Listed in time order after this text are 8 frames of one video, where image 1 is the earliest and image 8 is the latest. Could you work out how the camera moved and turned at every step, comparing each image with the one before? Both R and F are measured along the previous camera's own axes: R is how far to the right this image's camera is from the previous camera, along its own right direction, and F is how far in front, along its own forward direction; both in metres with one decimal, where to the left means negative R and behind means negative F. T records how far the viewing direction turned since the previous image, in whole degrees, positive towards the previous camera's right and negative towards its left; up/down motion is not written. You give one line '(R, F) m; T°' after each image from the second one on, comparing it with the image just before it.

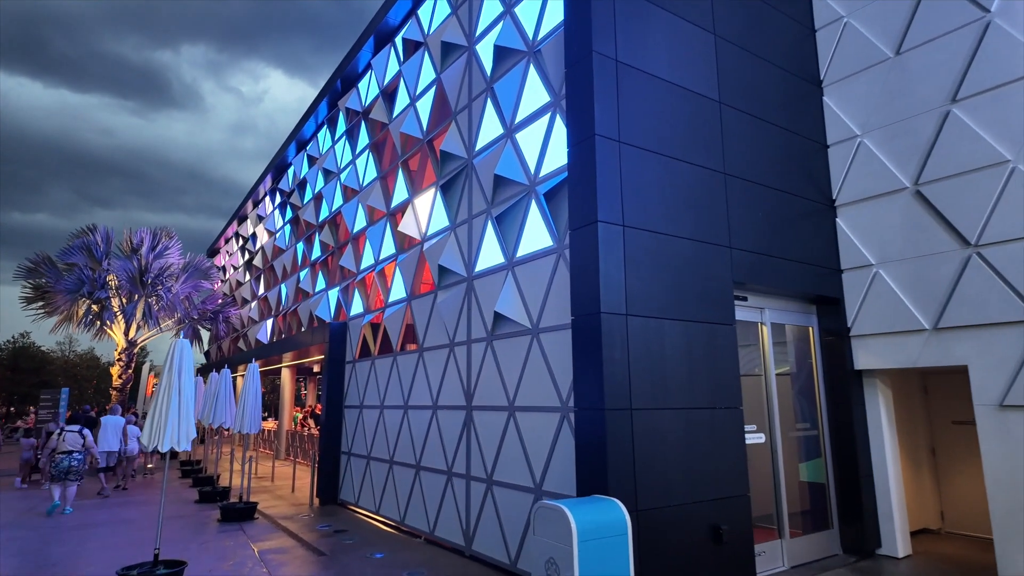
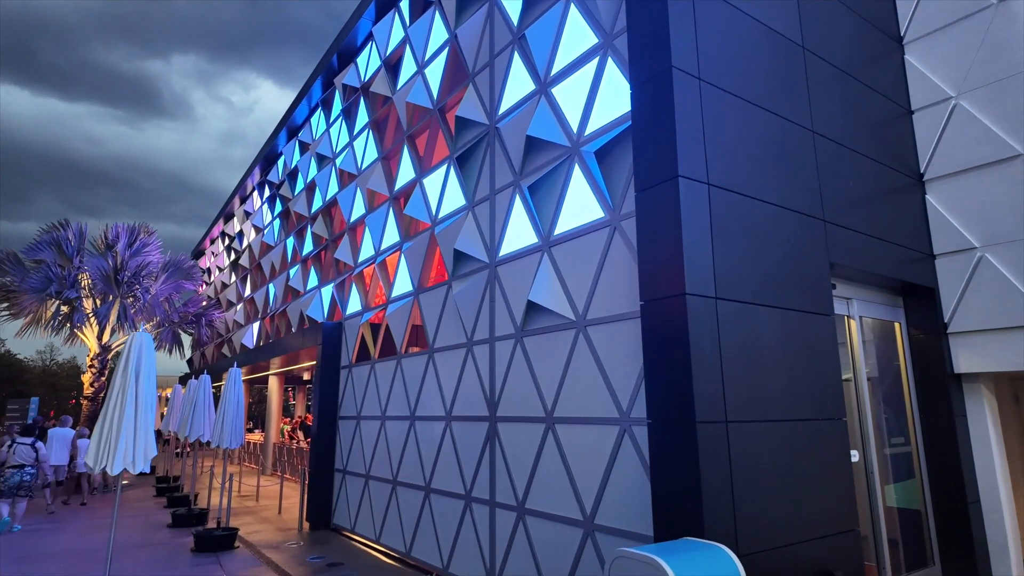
(-0.6, +1.8) m; +1°
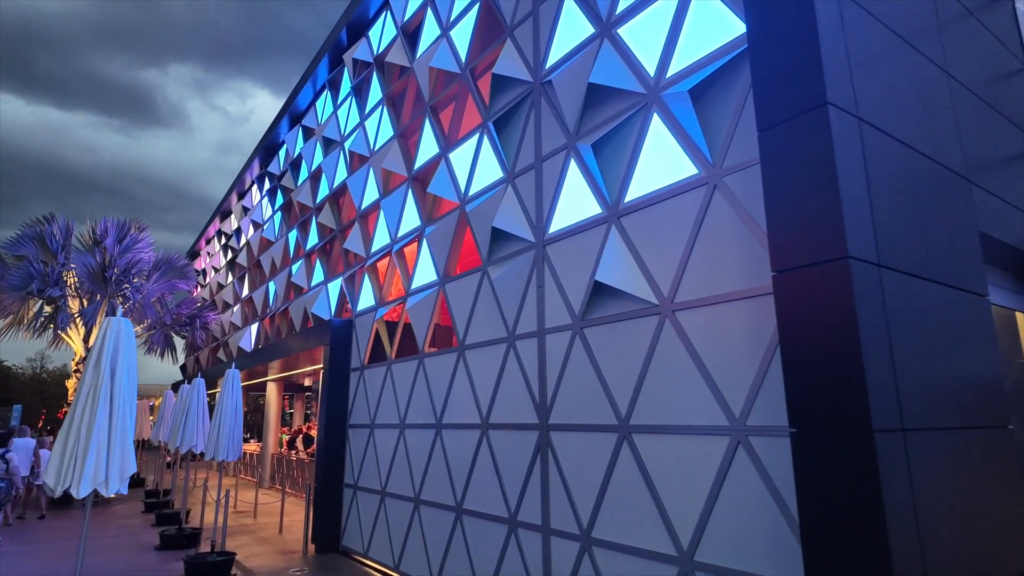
(-0.7, +1.5) m; 0°
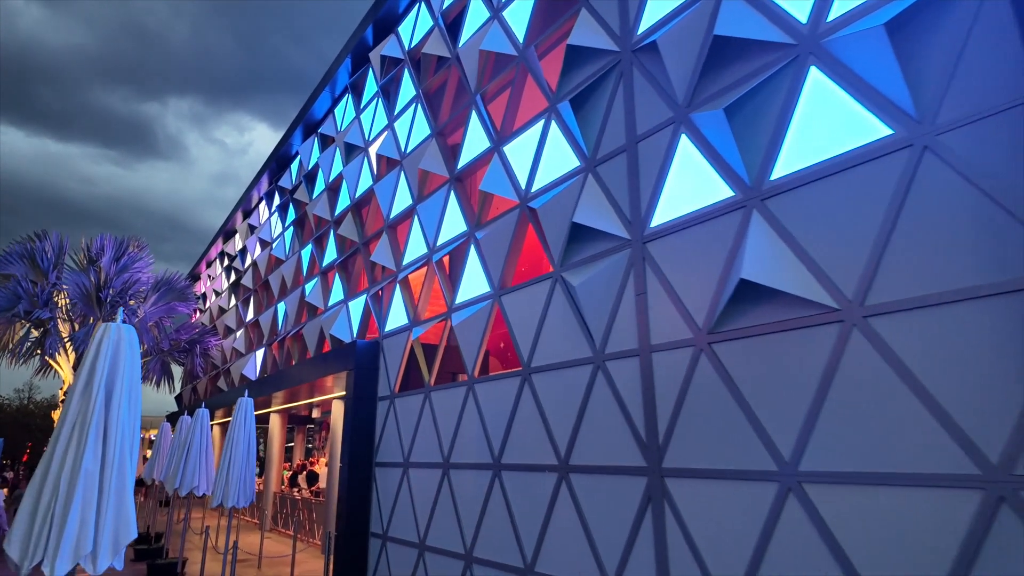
(-1.1, +1.6) m; 0°
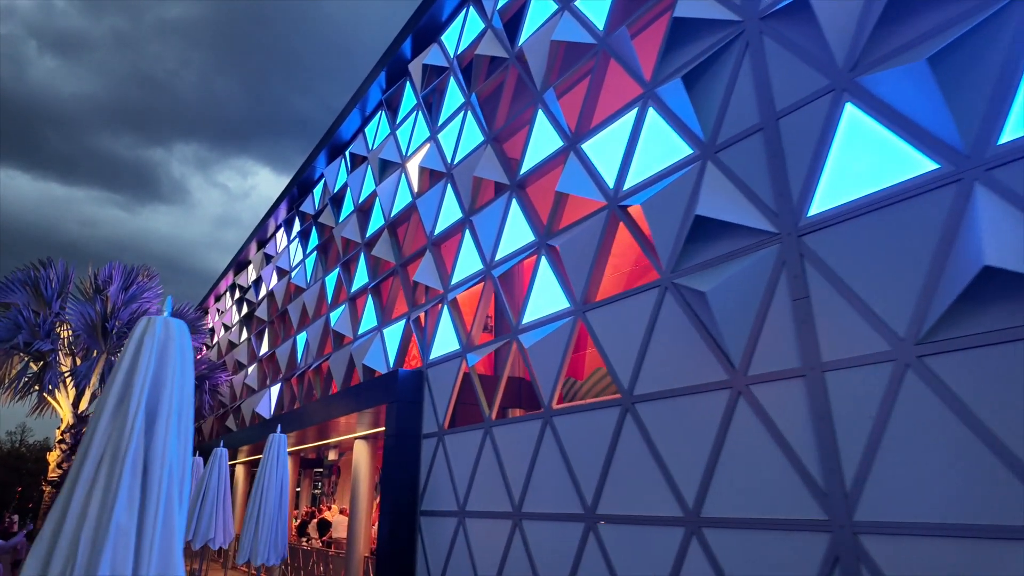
(-1.1, +1.3) m; 0°
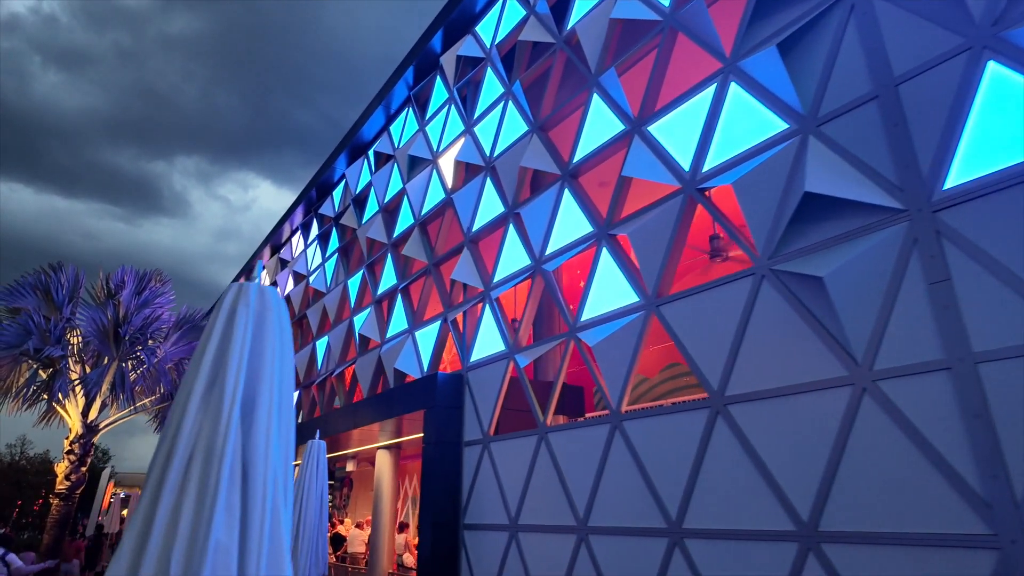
(-0.8, +0.6) m; 0°
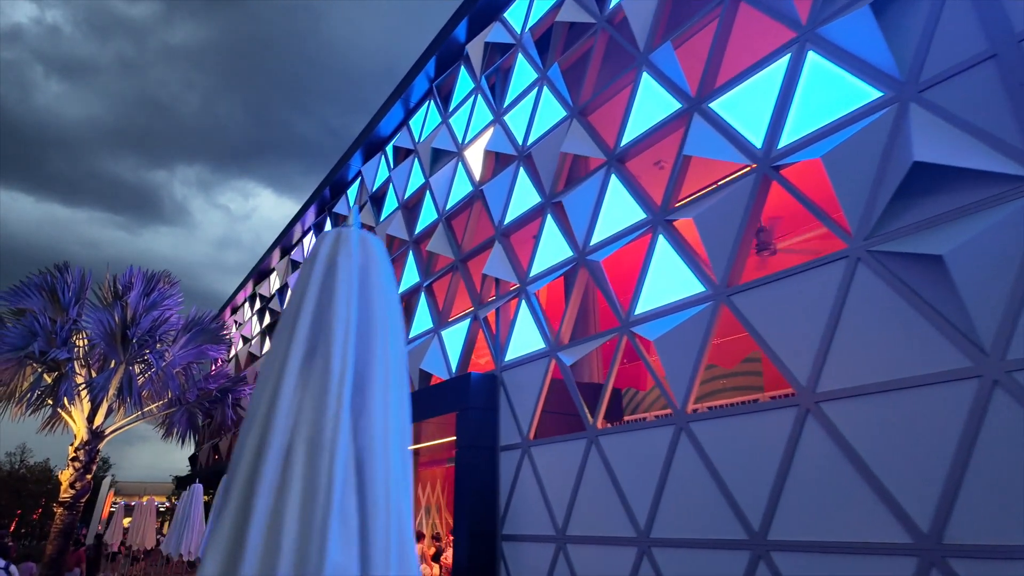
(-0.6, +0.6) m; 0°
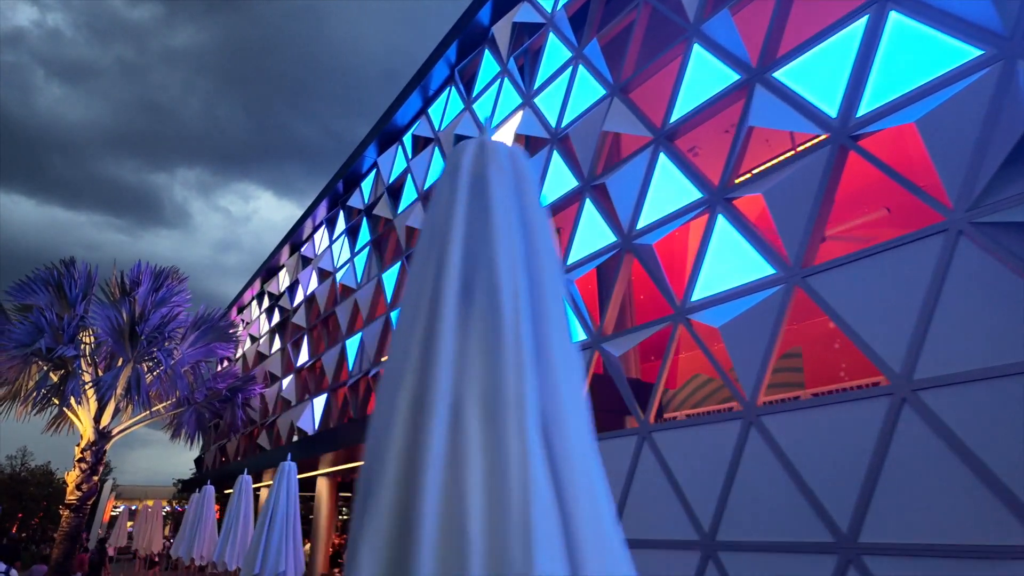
(-0.5, +0.5) m; 0°
